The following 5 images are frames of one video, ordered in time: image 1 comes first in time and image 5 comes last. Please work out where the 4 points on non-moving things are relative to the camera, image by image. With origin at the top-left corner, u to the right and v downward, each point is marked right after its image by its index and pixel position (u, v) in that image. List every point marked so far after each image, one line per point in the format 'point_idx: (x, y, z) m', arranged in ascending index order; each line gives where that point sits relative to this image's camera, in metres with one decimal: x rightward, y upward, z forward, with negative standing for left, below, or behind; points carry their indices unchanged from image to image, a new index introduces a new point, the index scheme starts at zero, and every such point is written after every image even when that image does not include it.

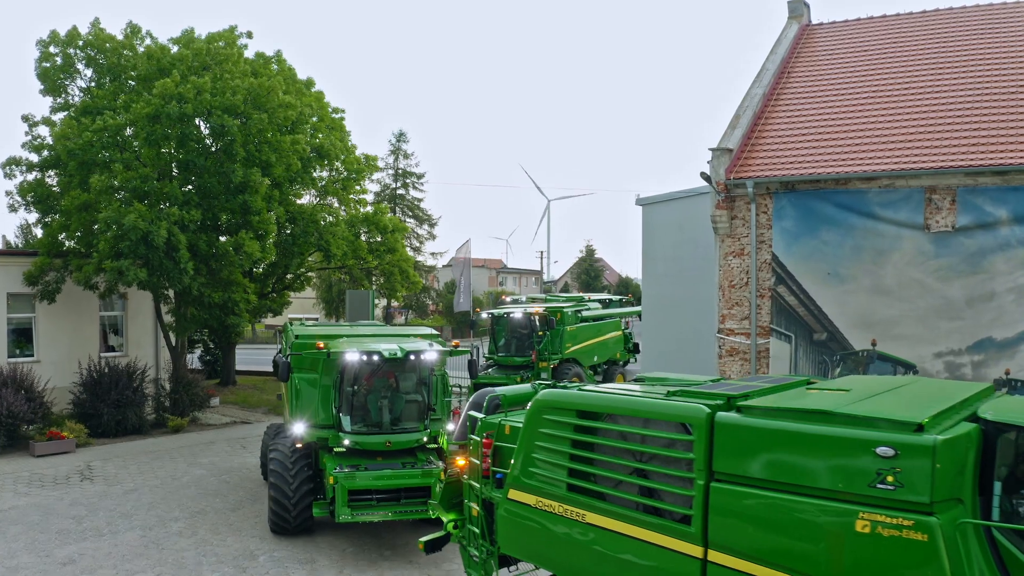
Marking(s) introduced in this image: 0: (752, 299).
0: (+4.5, -0.2, +14.7) m
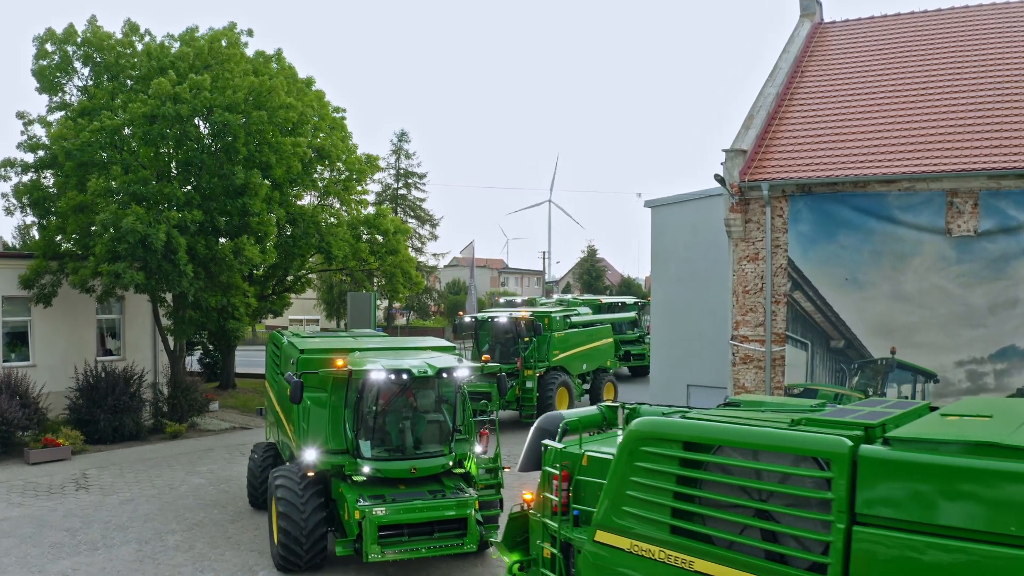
0: (+4.7, -0.3, +14.3) m
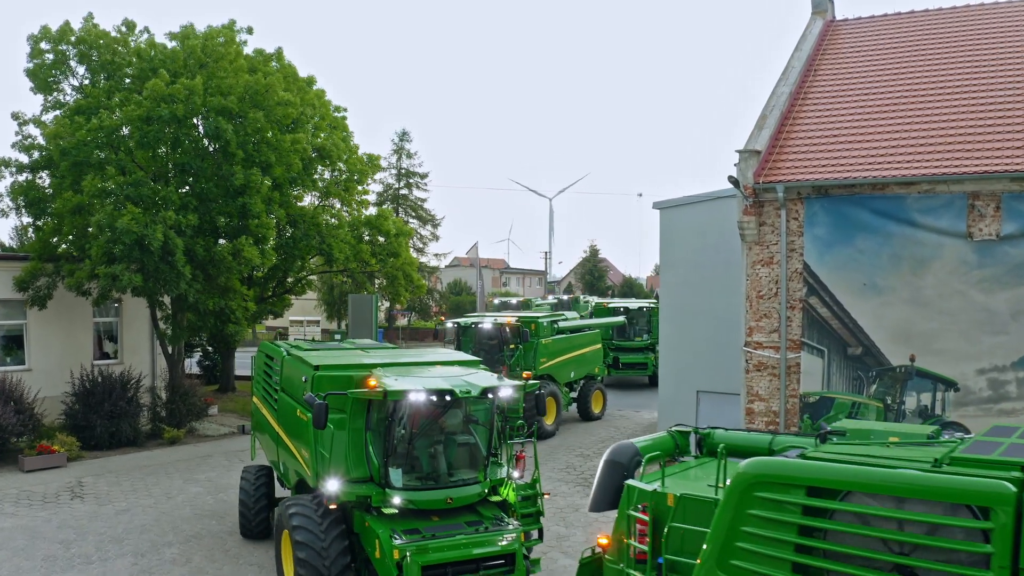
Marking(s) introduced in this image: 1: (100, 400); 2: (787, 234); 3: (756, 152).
0: (+4.8, -0.4, +13.9) m
1: (-10.1, -2.7, +19.2) m
2: (+4.9, +1.0, +14.0) m
3: (+4.4, +2.4, +14.1) m
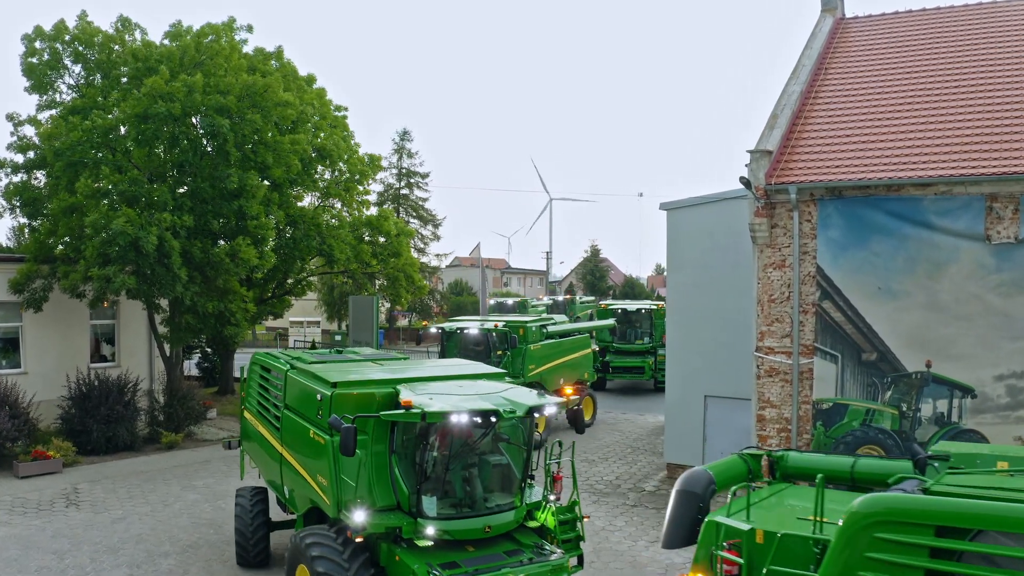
0: (+4.9, -0.5, +13.6) m
1: (-10.0, -2.8, +18.9) m
2: (+5.0, +0.9, +13.6) m
3: (+4.5, +2.4, +13.7) m
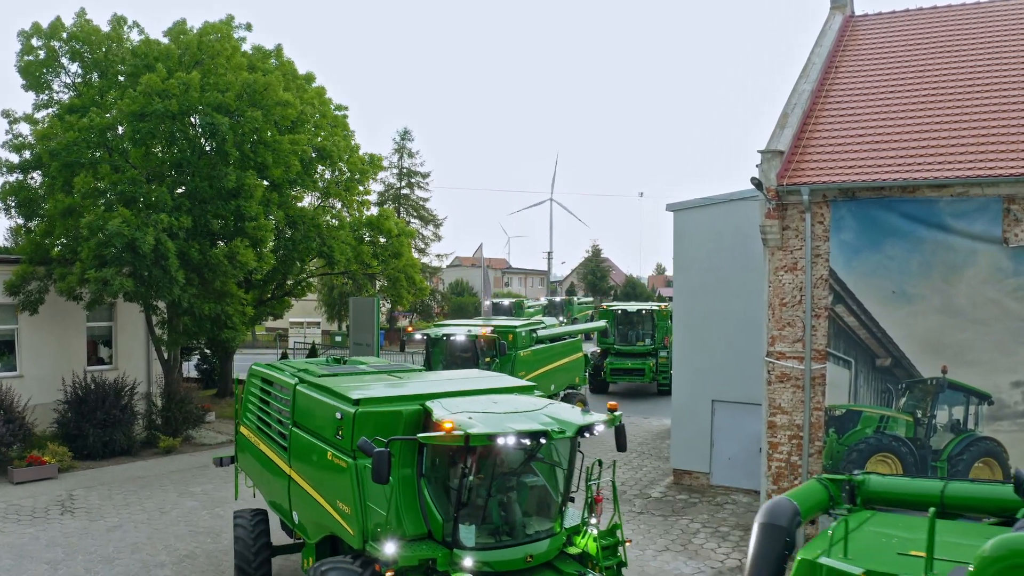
0: (+5.0, -0.5, +13.3) m
1: (-9.9, -2.9, +18.6) m
2: (+5.1, +0.8, +13.3) m
3: (+4.5, +2.3, +13.4) m
